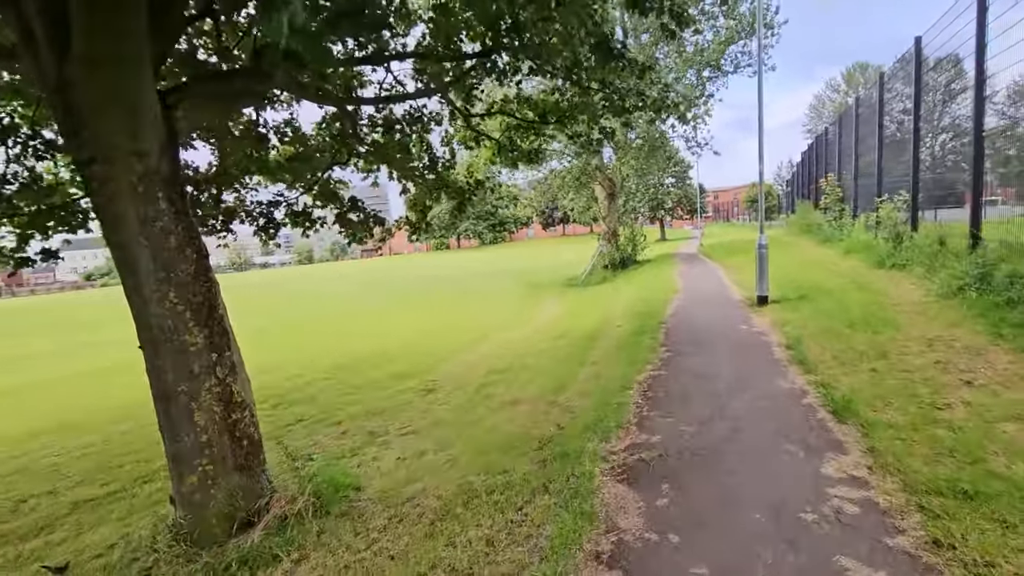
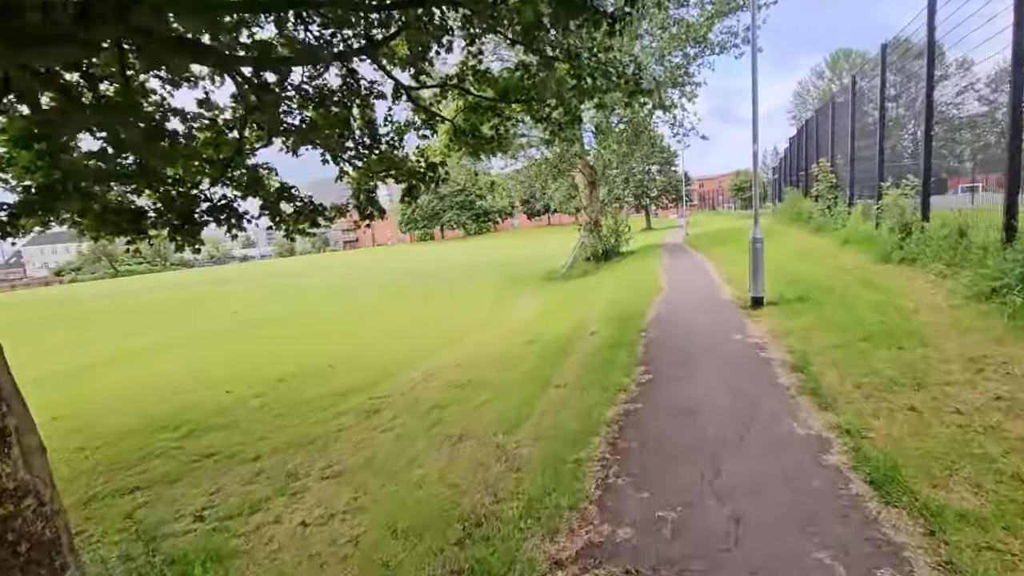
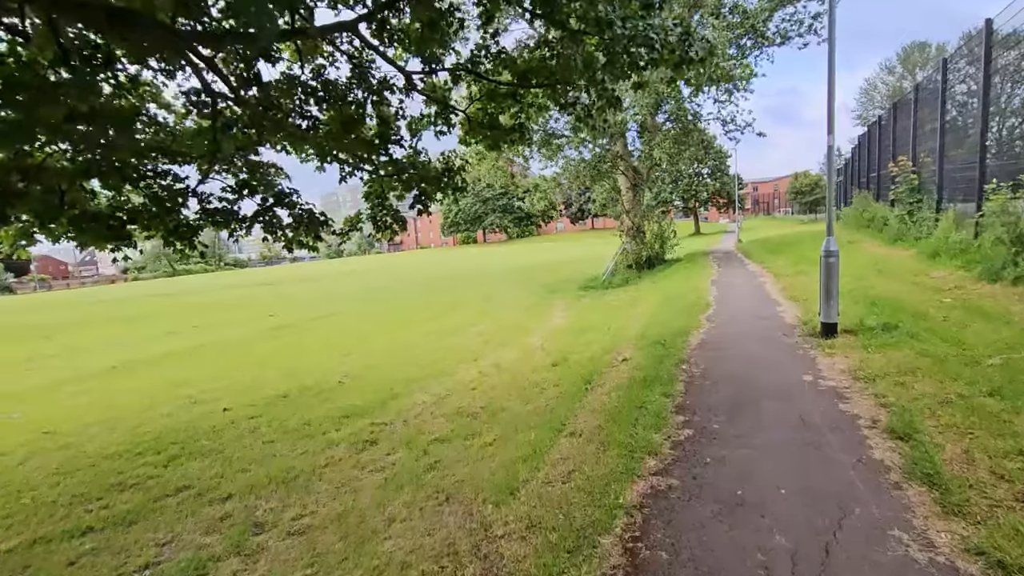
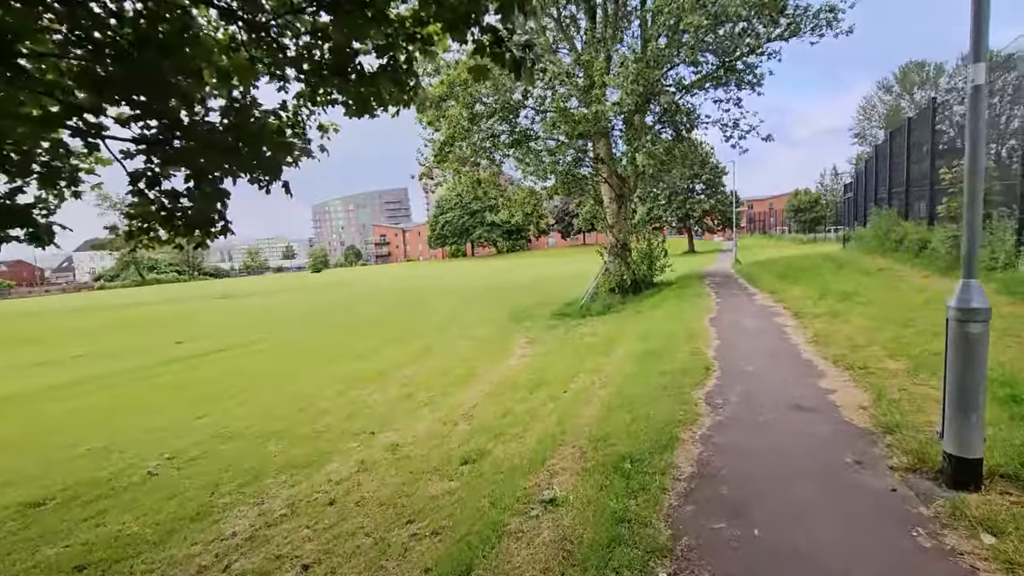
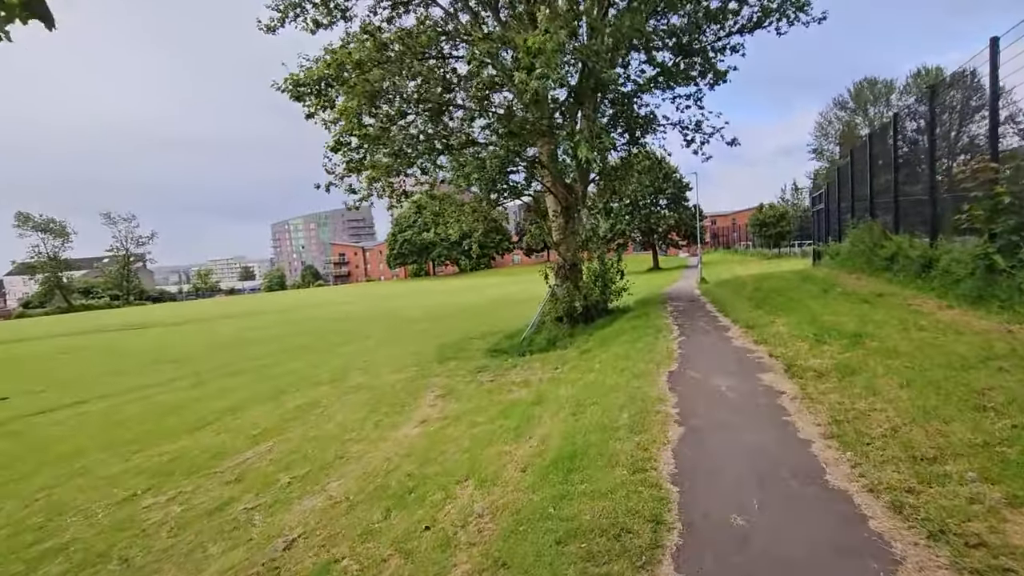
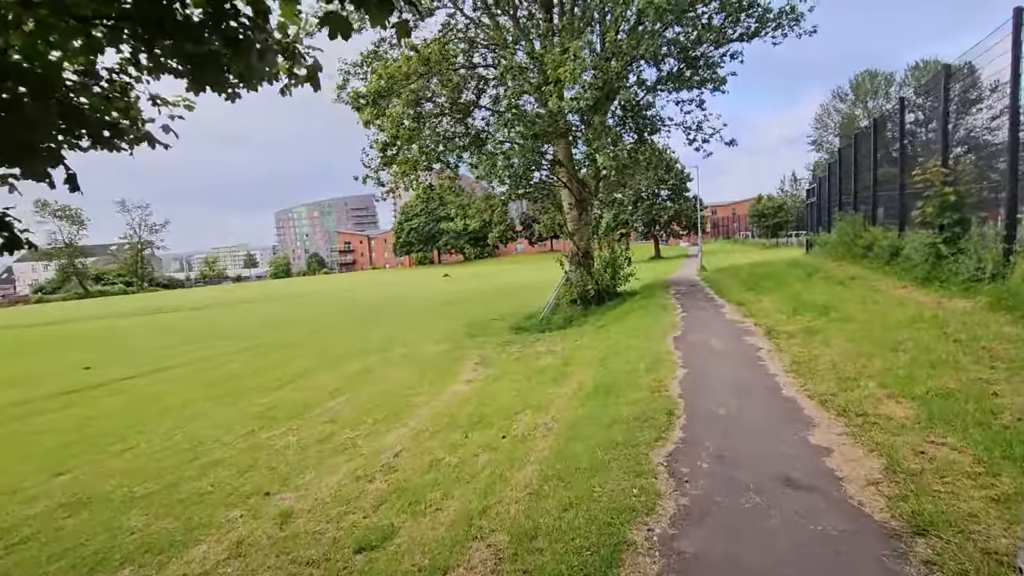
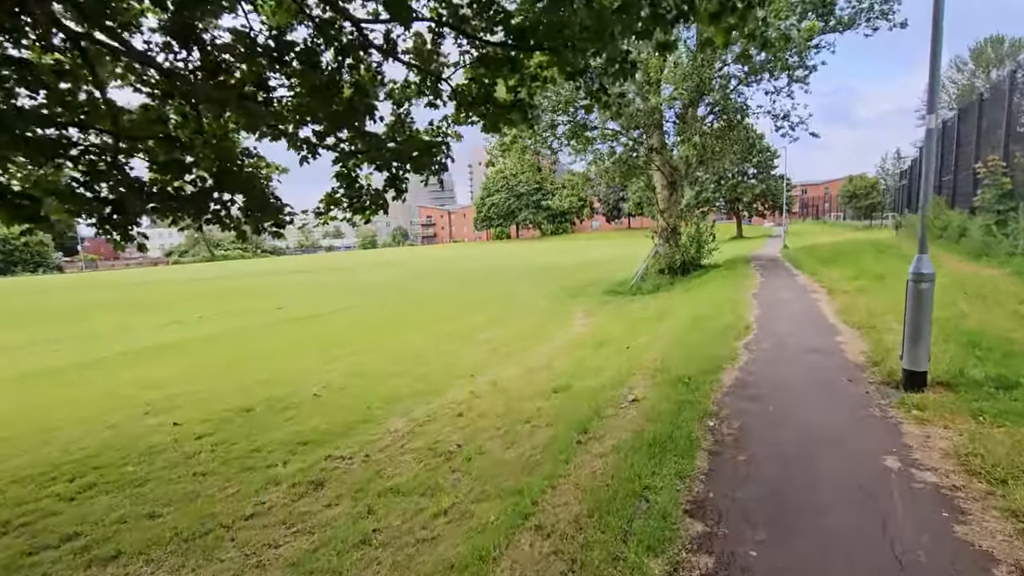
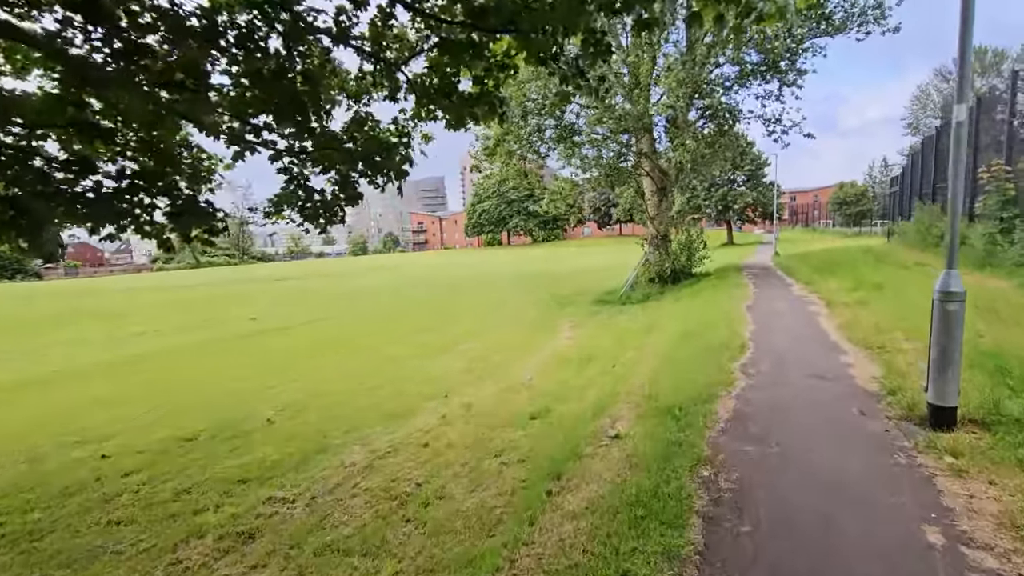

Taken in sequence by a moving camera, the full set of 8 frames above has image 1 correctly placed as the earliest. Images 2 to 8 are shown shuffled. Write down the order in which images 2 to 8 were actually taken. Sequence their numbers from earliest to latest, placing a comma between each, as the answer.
2, 3, 7, 8, 4, 6, 5
